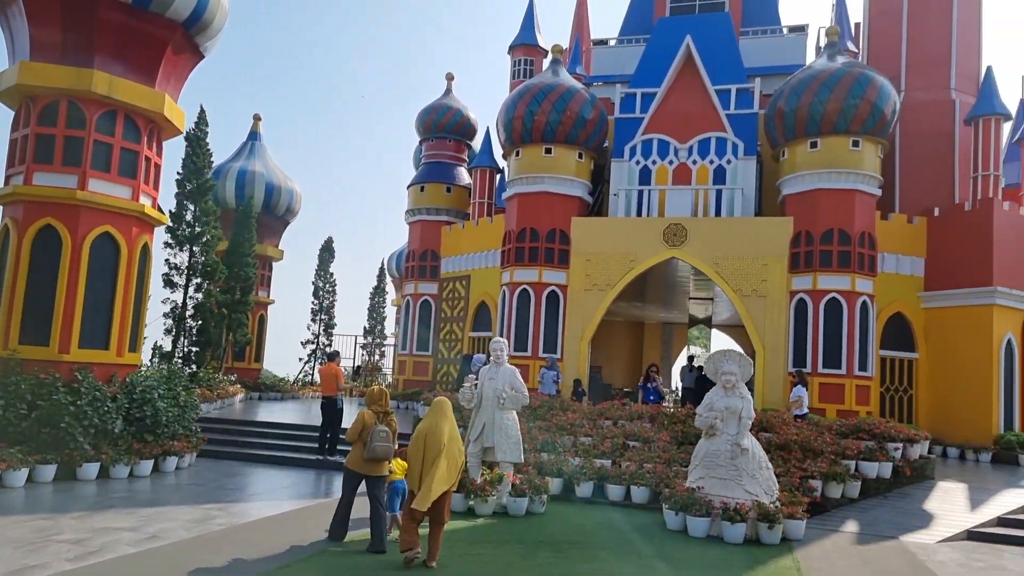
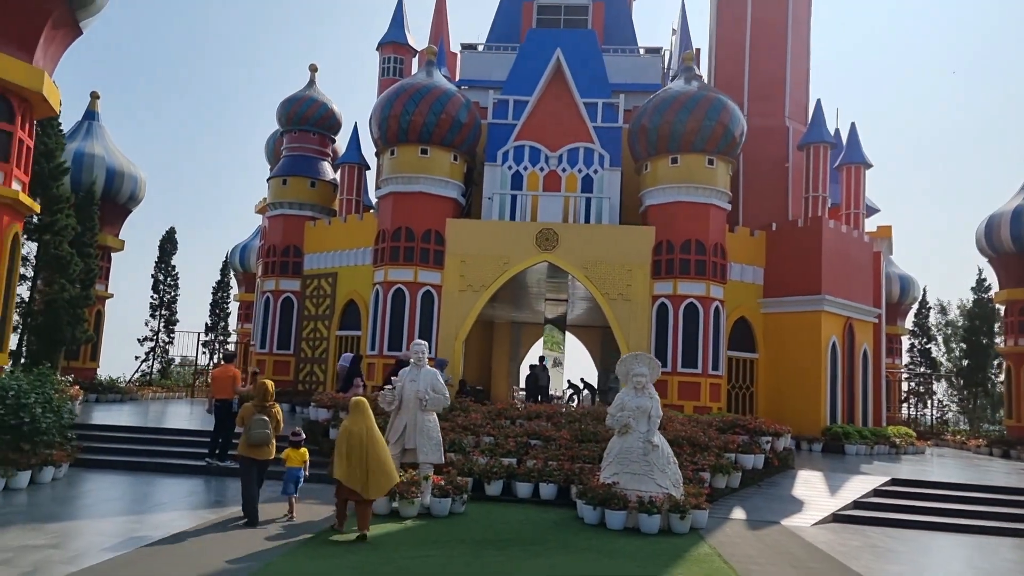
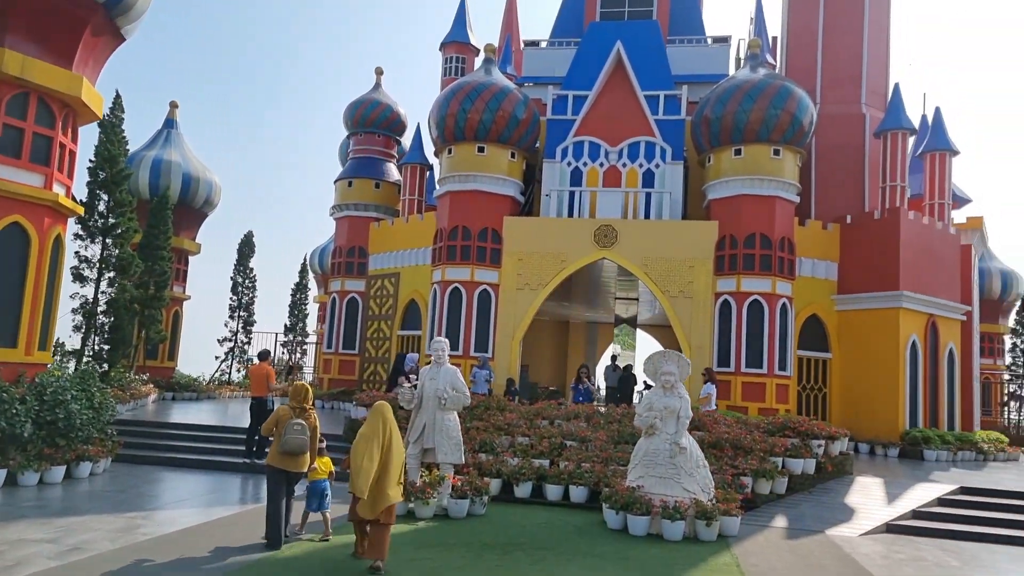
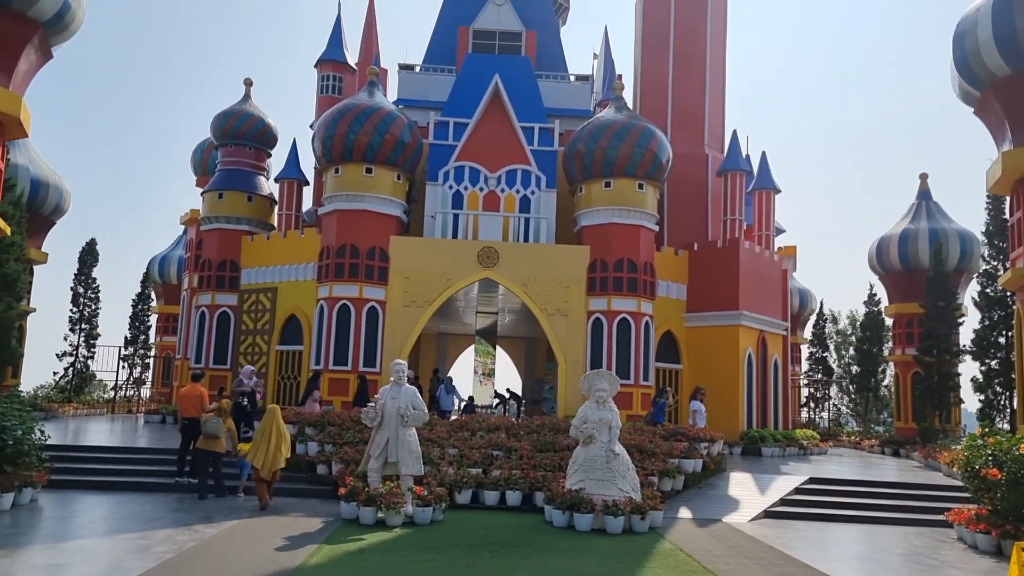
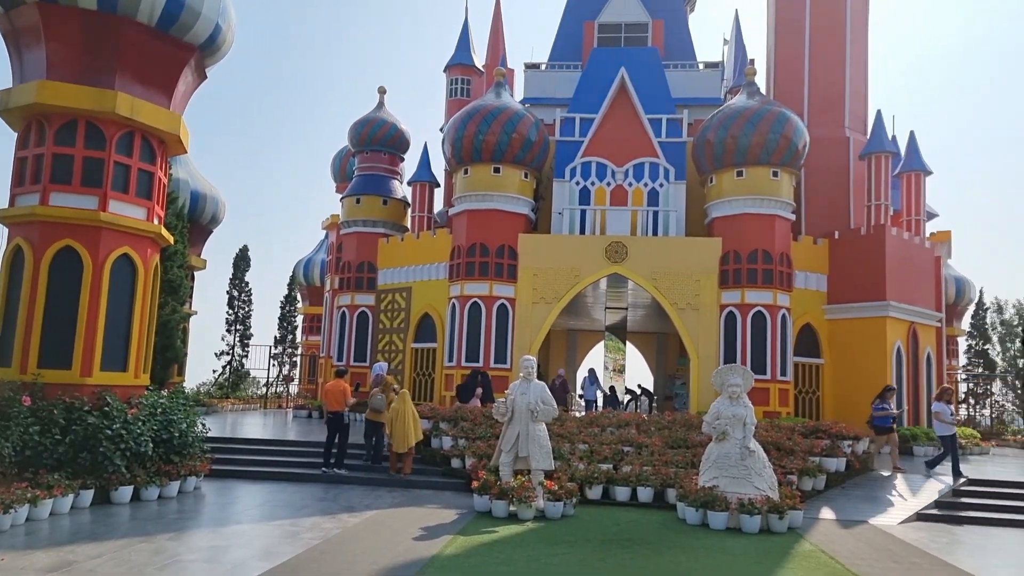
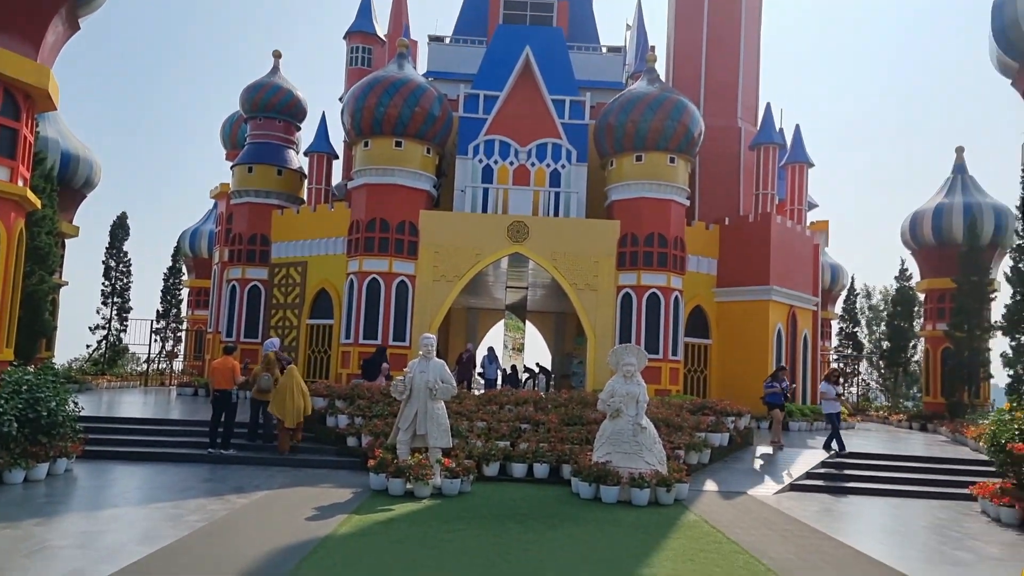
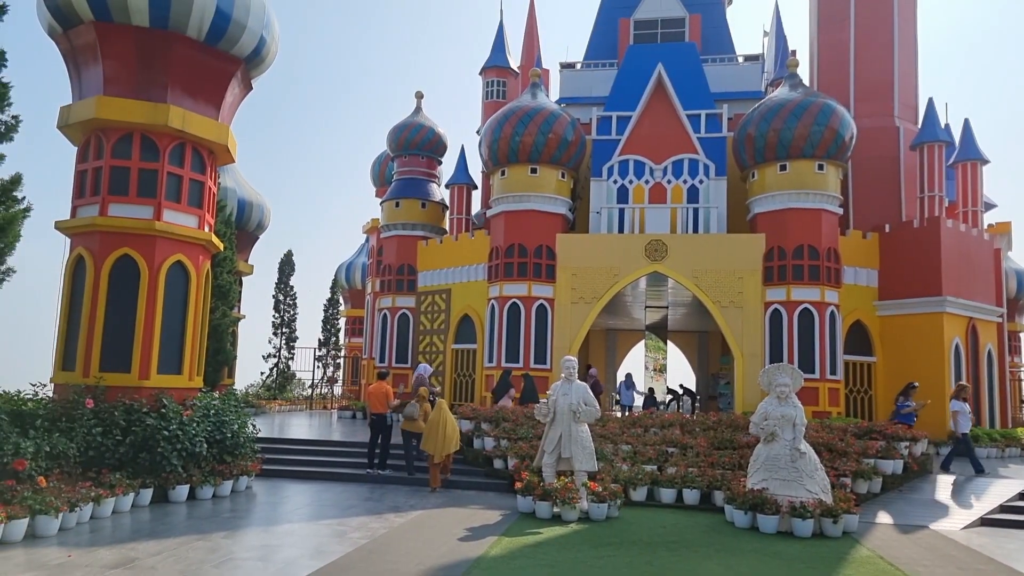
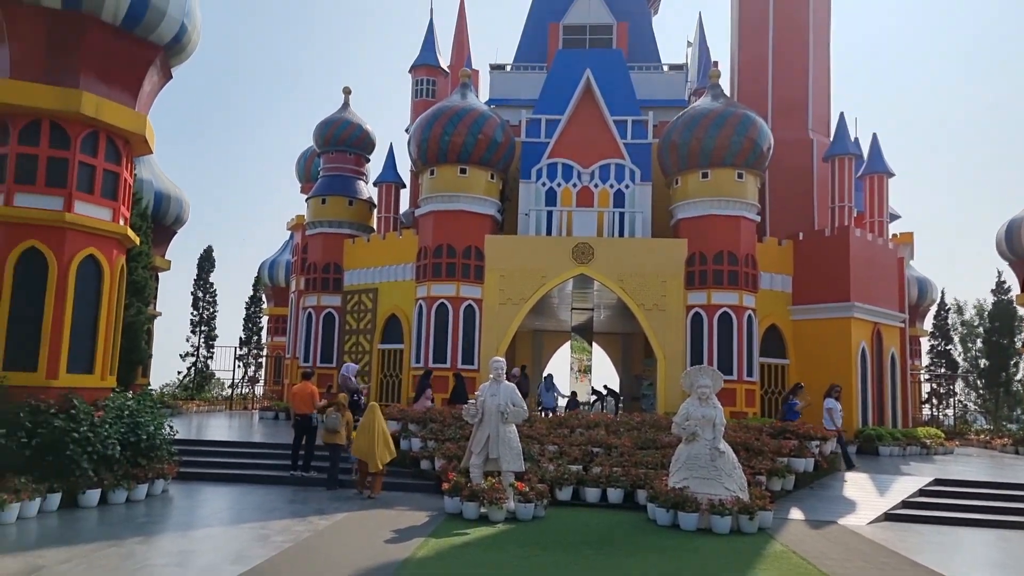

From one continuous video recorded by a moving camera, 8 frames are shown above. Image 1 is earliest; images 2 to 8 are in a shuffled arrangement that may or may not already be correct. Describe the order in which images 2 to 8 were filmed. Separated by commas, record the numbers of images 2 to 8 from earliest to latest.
3, 2, 4, 8, 7, 5, 6
